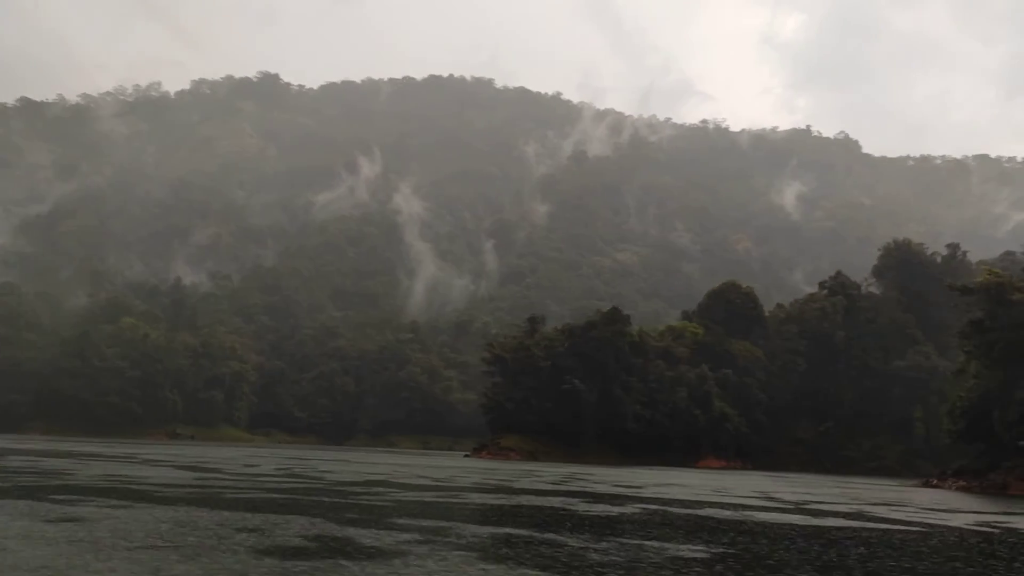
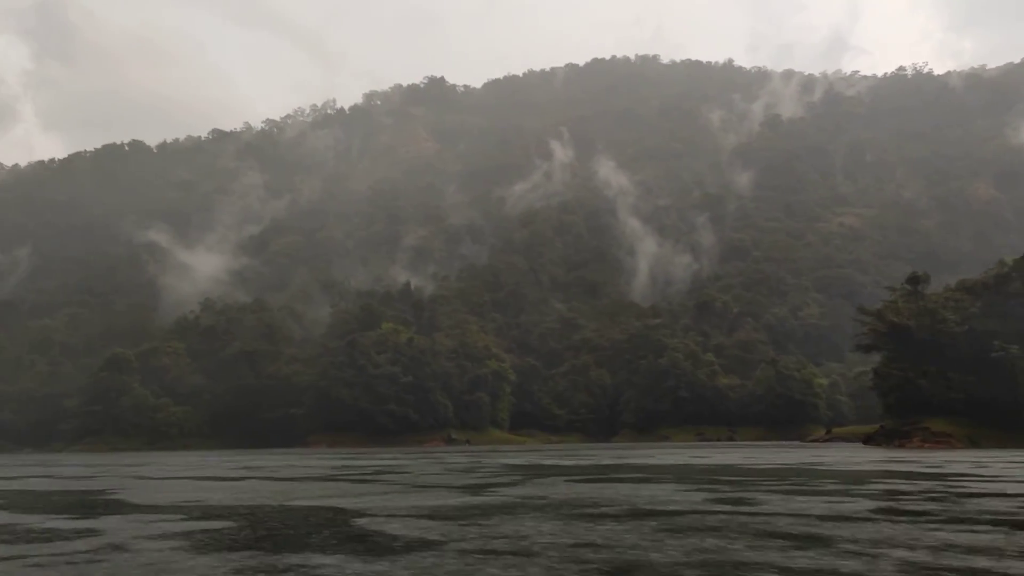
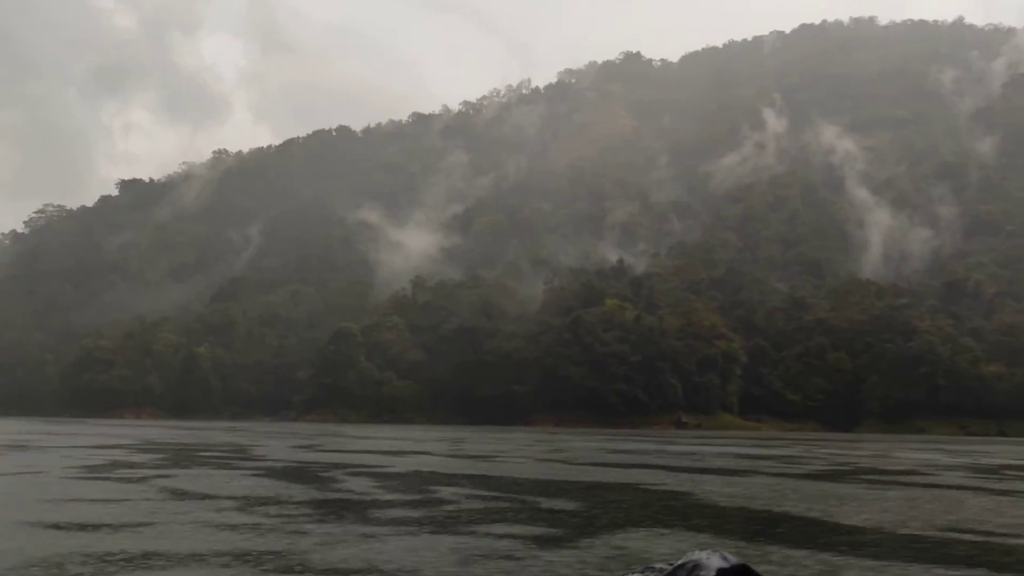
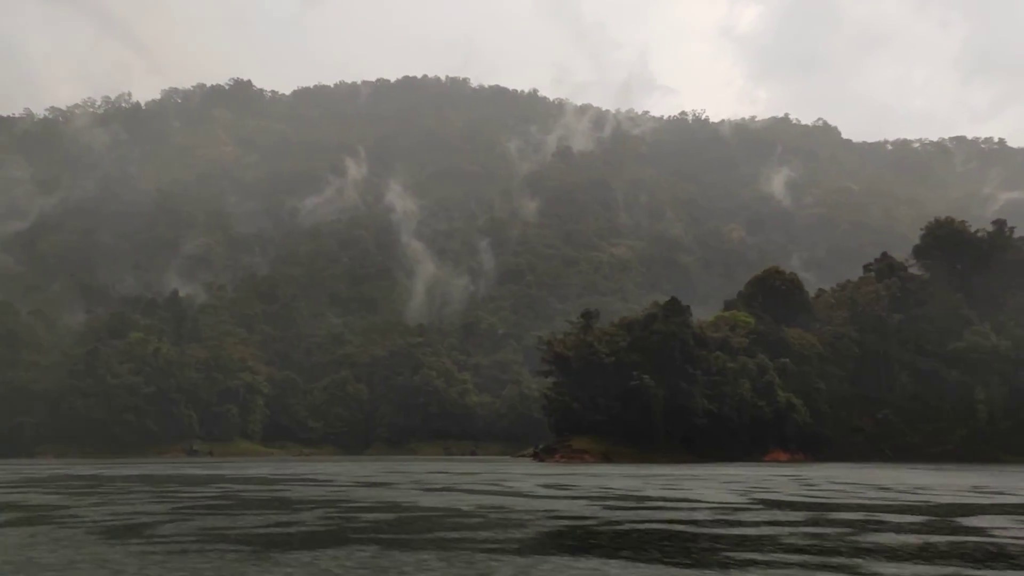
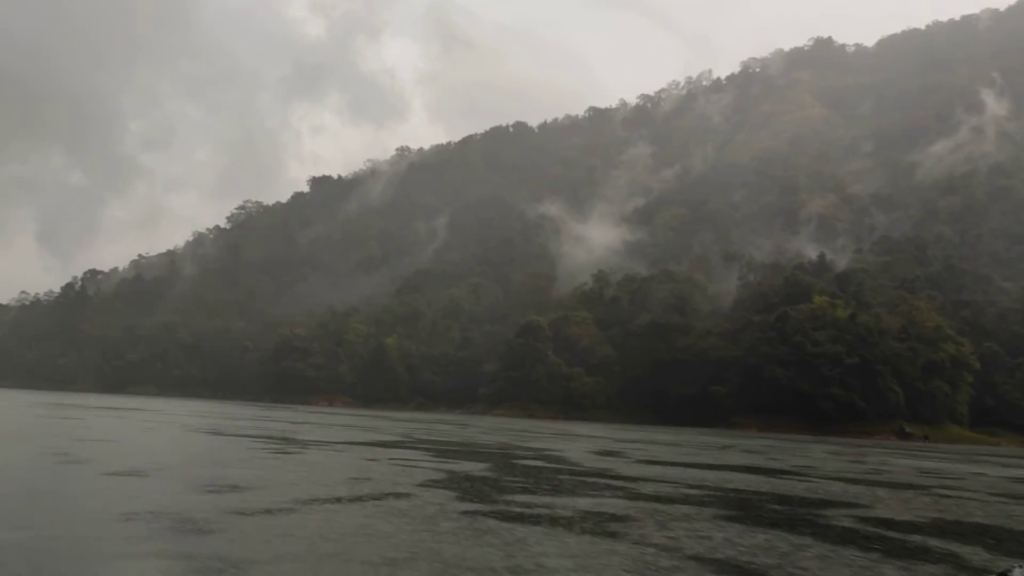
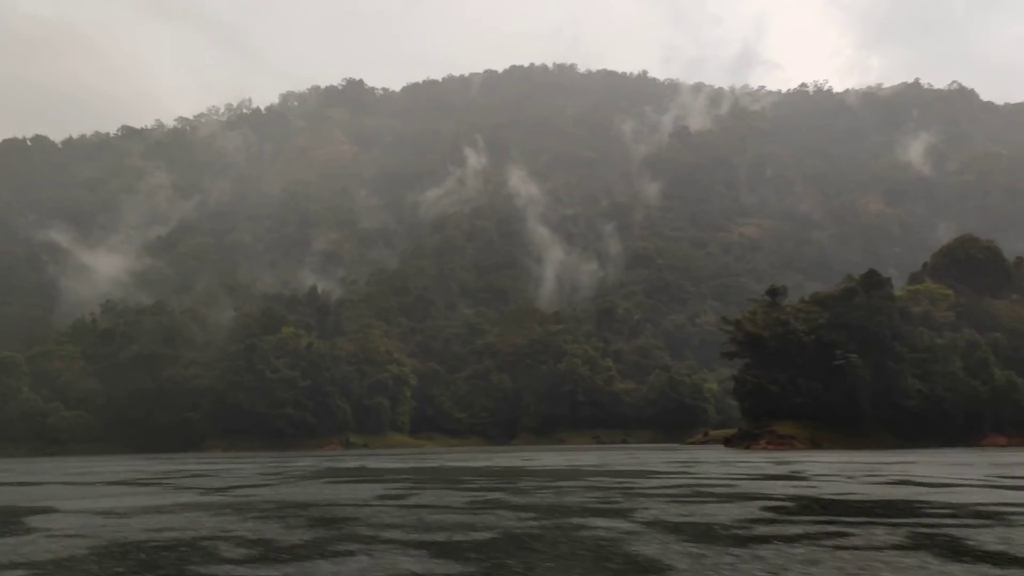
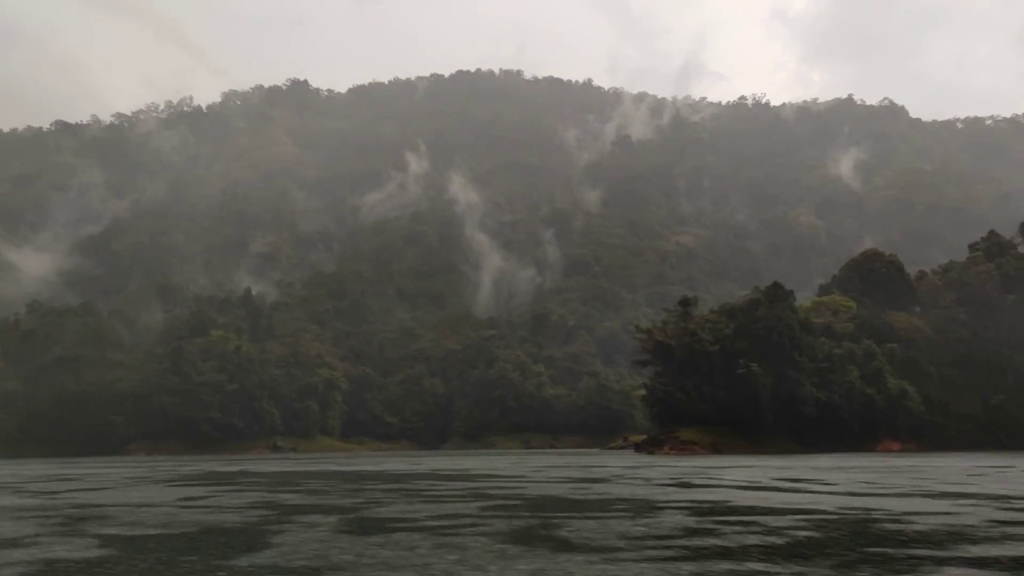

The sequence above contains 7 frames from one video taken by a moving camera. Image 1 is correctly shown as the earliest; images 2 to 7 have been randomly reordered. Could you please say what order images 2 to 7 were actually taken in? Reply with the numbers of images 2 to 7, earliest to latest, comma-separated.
4, 7, 6, 2, 3, 5
